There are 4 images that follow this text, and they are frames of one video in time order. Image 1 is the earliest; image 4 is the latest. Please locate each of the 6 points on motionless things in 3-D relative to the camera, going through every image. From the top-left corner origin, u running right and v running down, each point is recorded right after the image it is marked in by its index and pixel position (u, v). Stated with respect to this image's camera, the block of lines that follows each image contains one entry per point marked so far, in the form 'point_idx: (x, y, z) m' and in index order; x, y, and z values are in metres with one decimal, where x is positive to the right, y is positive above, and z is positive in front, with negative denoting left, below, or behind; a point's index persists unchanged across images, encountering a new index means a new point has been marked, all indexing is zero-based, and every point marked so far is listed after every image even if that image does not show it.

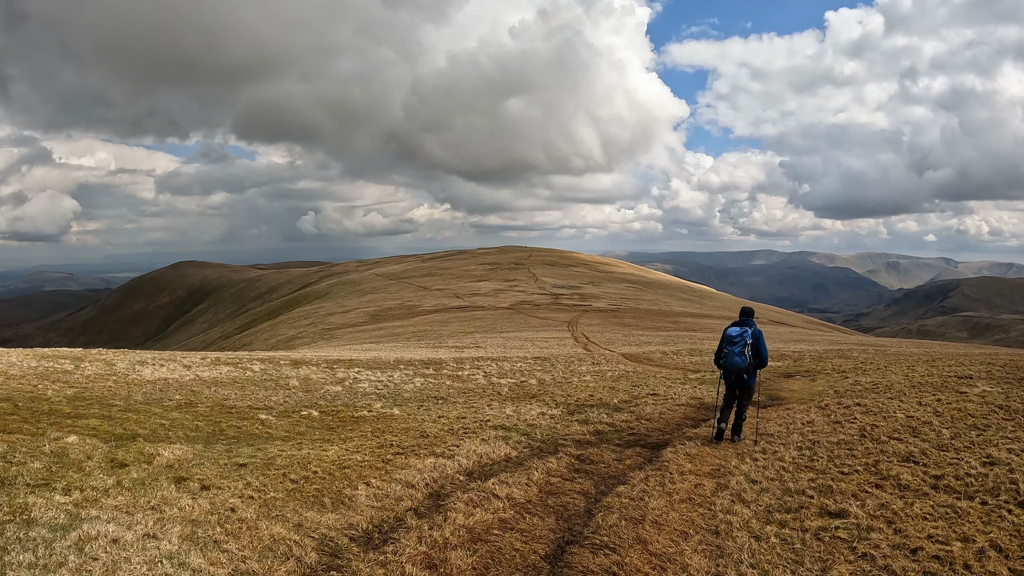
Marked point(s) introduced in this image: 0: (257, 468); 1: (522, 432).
0: (-7.8, -5.4, +14.6) m
1: (+0.3, -4.6, +15.3) m
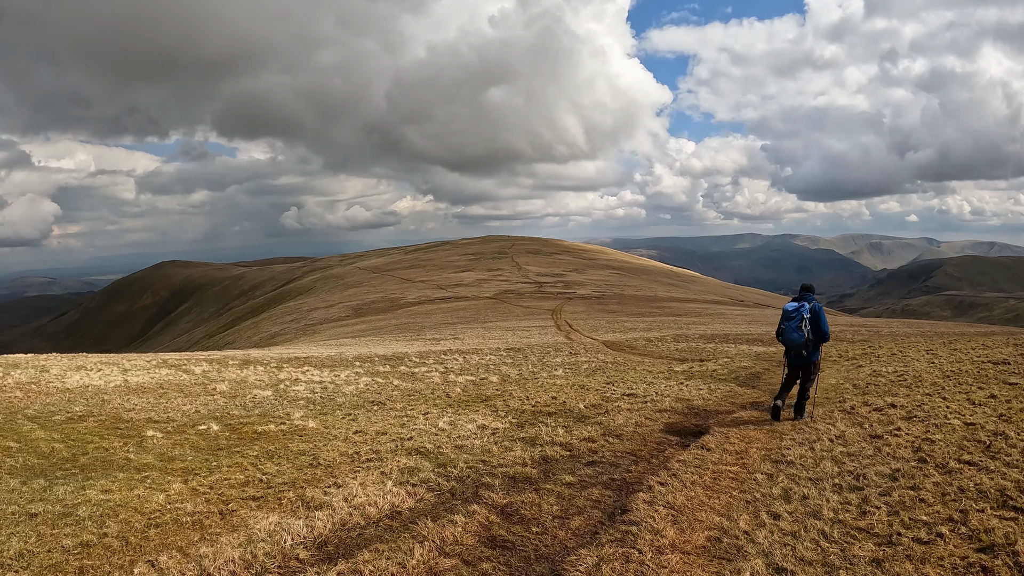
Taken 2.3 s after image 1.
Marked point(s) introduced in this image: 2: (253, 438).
0: (-9.7, -4.9, +10.0) m
1: (-1.6, -3.9, +10.9) m
2: (-9.5, -5.4, +17.5) m
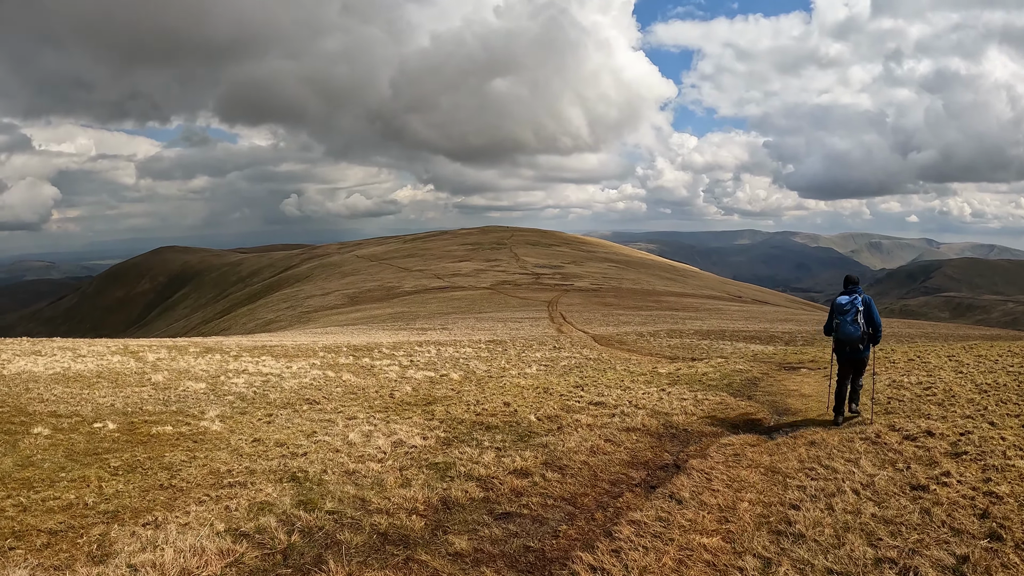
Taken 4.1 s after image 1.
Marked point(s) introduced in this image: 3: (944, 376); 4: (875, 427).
0: (-11.4, -4.3, +6.9) m
1: (-3.3, -3.5, +7.8) m
2: (-11.2, -4.7, +14.4) m
3: (+15.3, -3.0, +16.9) m
4: (+8.4, -3.1, +11.2) m
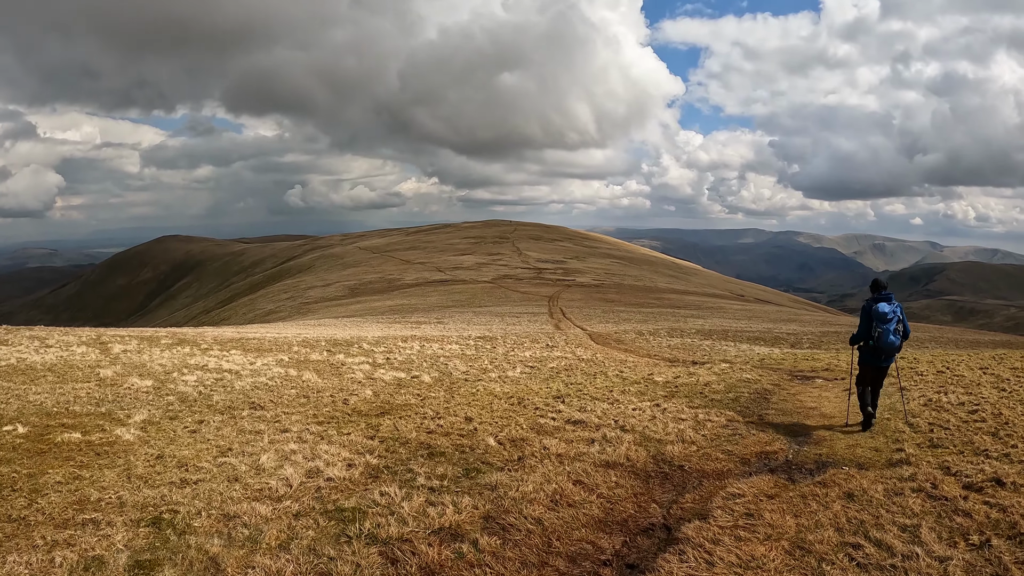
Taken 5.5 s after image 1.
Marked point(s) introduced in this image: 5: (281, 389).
0: (-12.3, -4.0, +4.6) m
1: (-4.3, -3.3, +5.5) m
2: (-12.1, -4.3, +12.1) m
3: (+14.3, -3.0, +14.4) m
4: (+7.5, -3.1, +8.8) m
5: (-9.1, -4.0, +19.1) m
